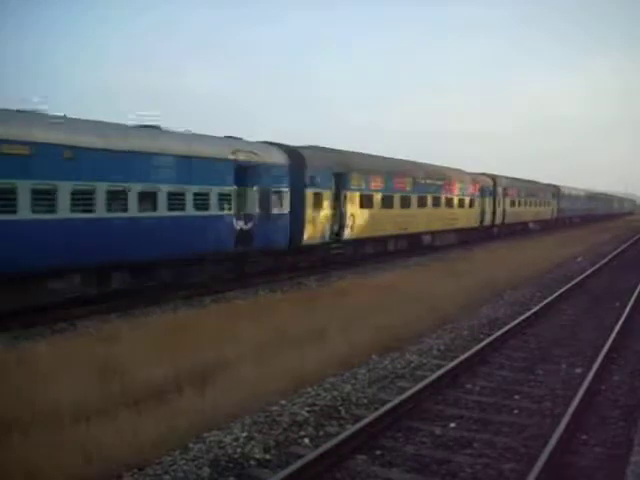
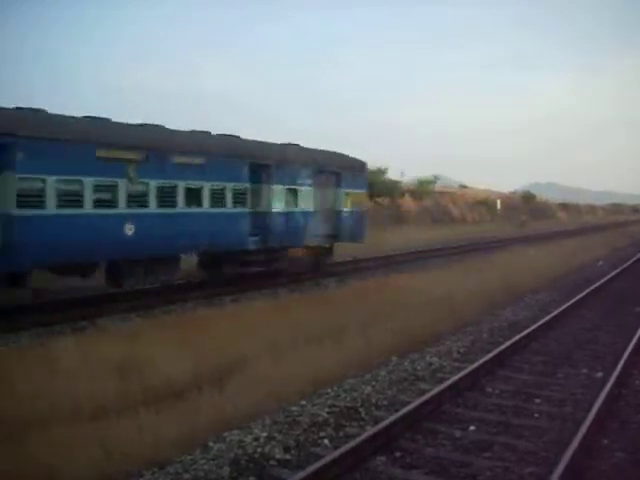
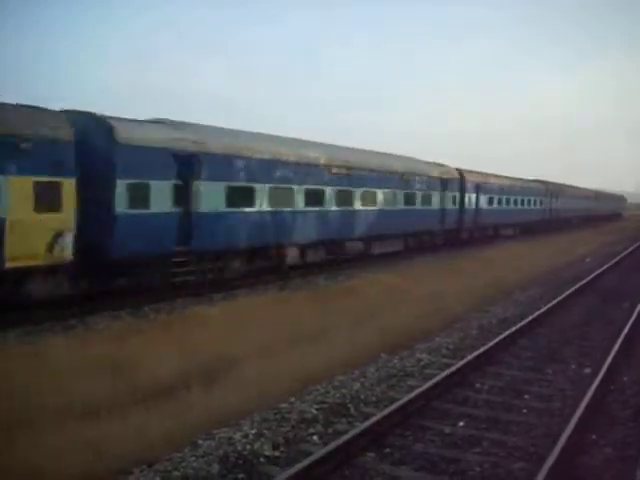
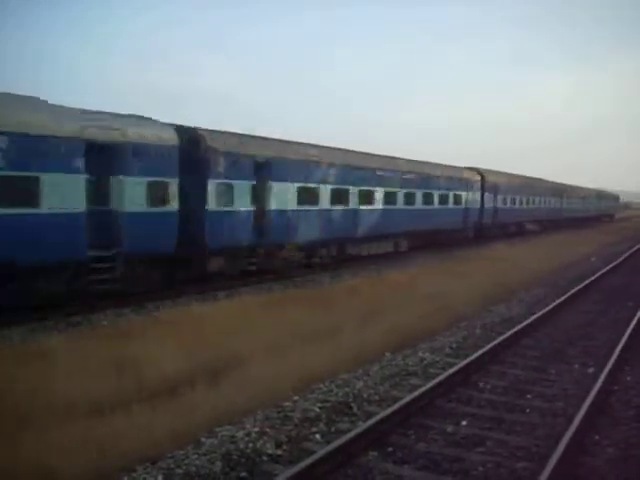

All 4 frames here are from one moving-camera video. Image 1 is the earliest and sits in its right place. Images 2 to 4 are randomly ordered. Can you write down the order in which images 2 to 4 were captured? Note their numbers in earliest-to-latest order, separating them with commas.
3, 4, 2
